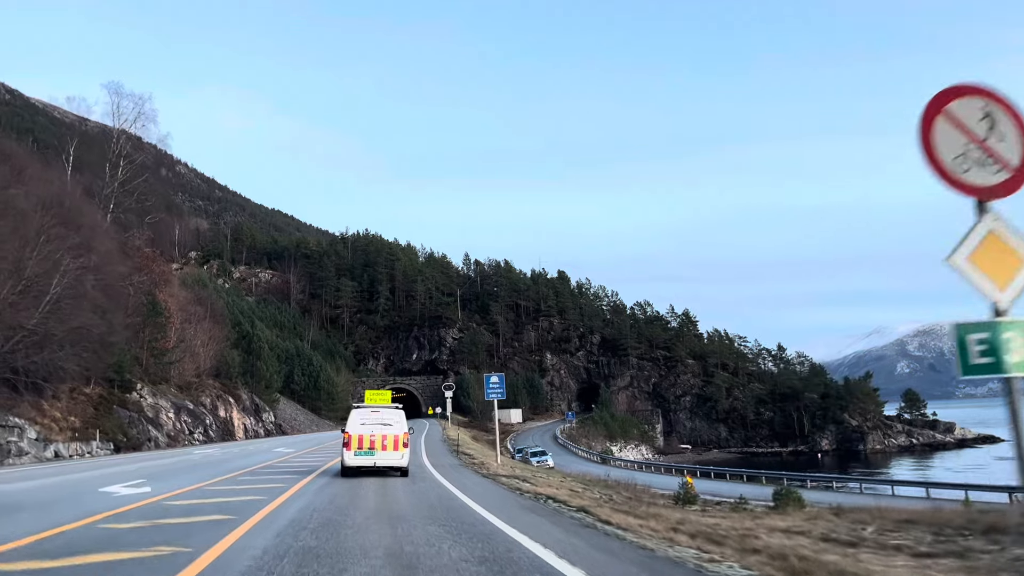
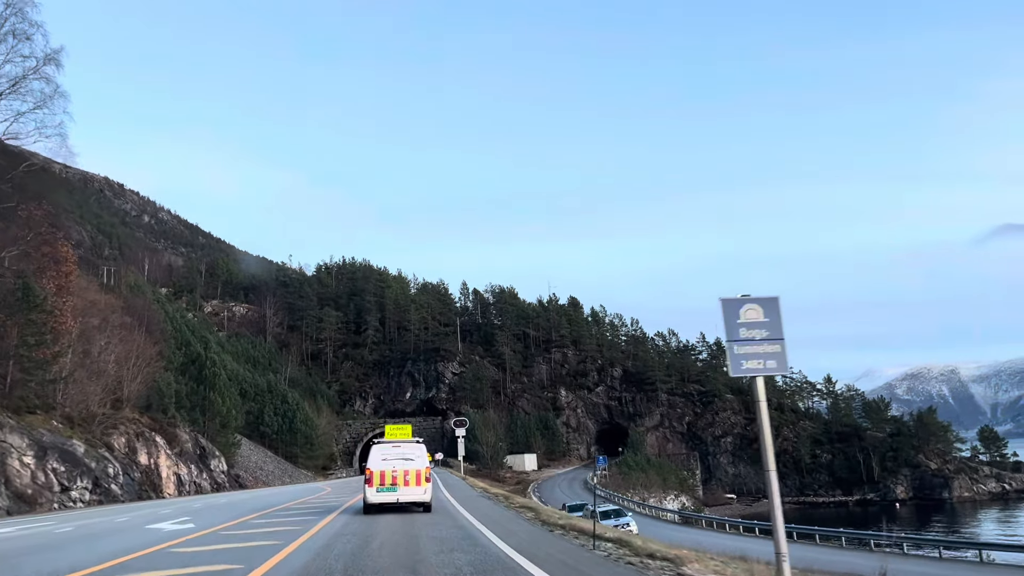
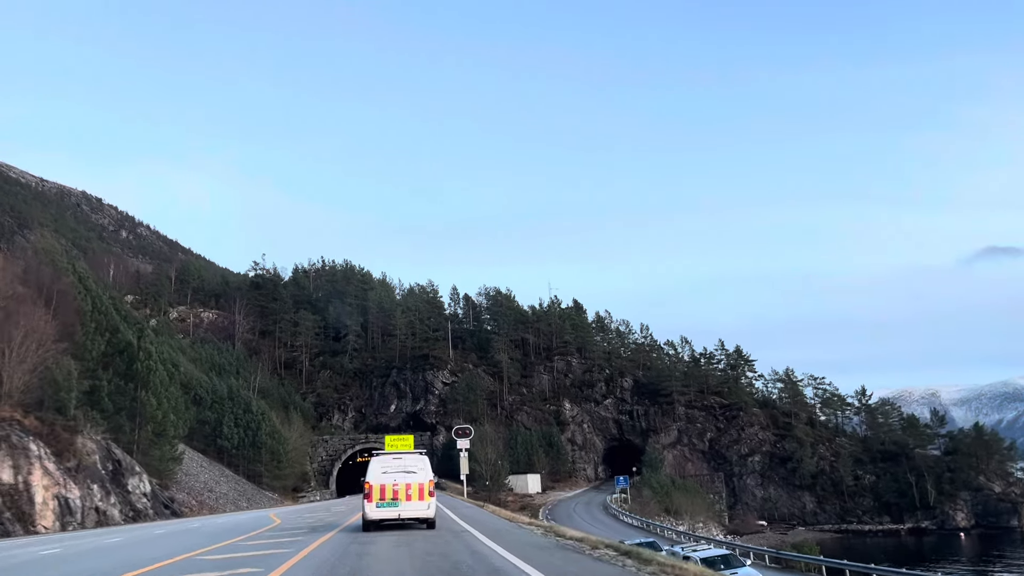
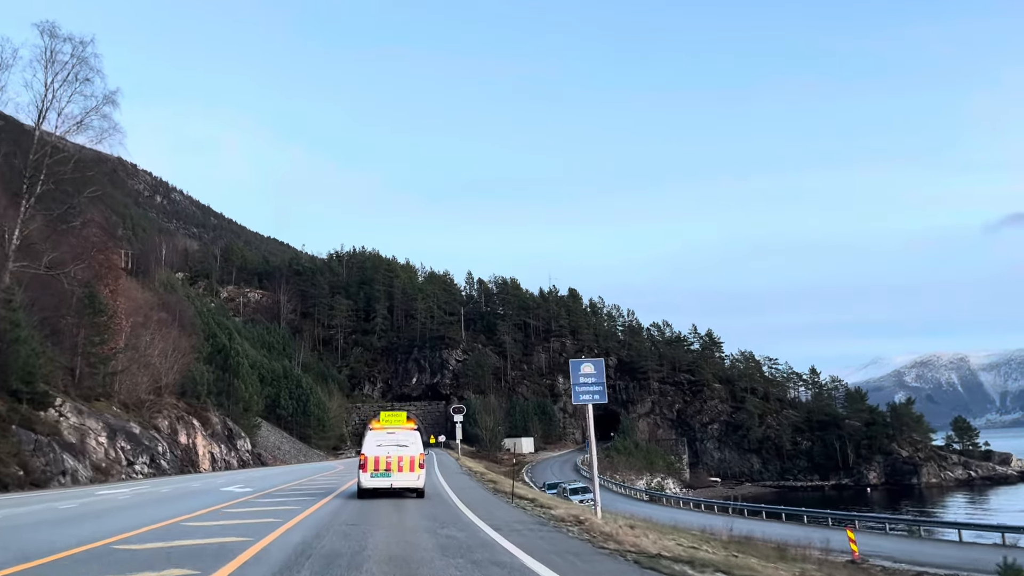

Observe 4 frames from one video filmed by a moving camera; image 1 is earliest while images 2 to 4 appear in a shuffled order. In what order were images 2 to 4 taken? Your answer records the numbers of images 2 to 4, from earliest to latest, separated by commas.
4, 2, 3
